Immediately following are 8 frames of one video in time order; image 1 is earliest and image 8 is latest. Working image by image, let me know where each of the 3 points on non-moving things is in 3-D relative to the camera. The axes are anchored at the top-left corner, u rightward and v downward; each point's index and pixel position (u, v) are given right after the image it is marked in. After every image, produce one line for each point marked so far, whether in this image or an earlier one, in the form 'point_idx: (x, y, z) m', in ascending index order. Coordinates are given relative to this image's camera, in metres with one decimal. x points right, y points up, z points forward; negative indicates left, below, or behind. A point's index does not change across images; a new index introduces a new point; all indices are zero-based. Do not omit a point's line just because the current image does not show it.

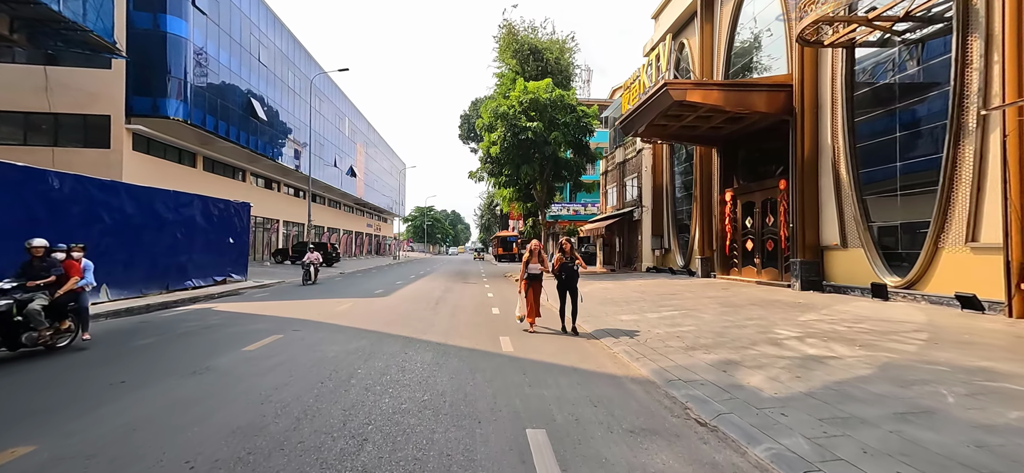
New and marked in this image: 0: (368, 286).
0: (-6.7, -2.3, +19.5) m
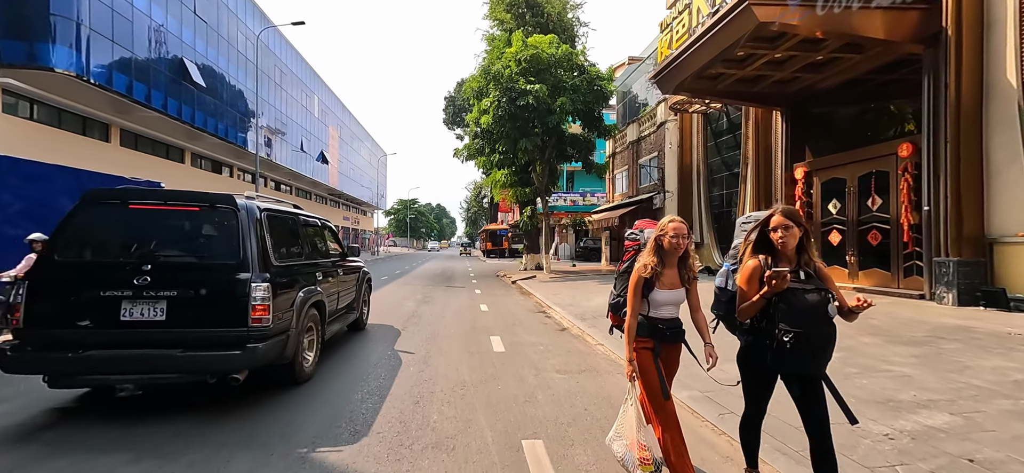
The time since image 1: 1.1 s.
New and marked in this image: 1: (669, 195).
0: (-6.8, -2.0, +14.9) m
1: (+7.6, +2.0, +19.7) m
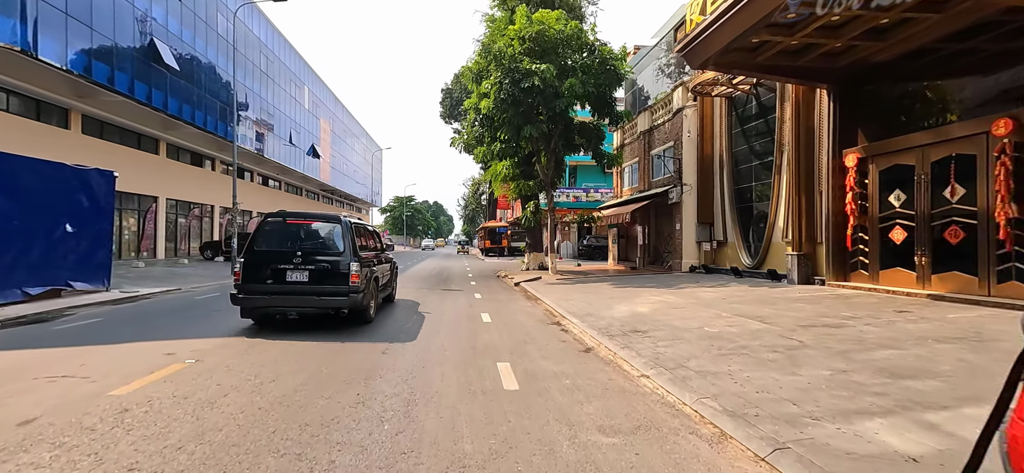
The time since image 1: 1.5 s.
0: (-6.6, -1.9, +13.1) m
1: (+7.7, +2.1, +17.9) m
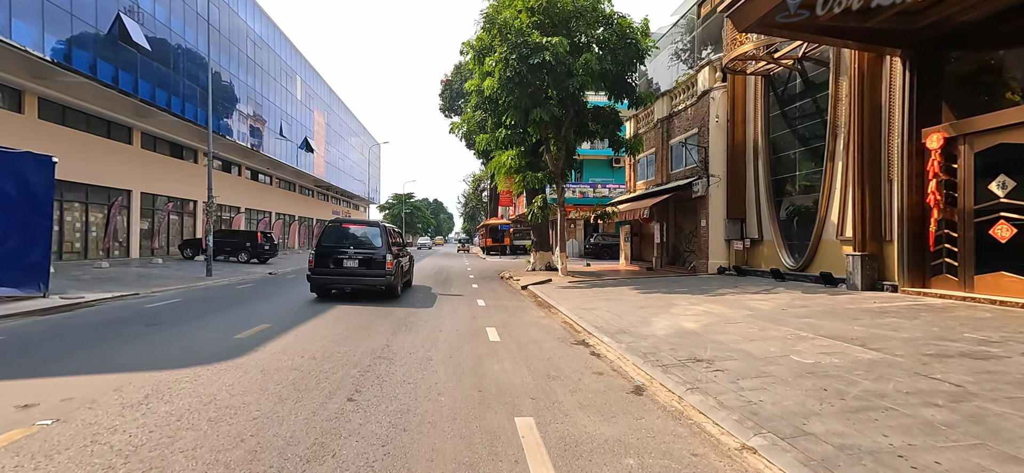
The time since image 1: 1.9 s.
0: (-6.4, -1.8, +11.2) m
1: (+8.0, +2.2, +16.0) m
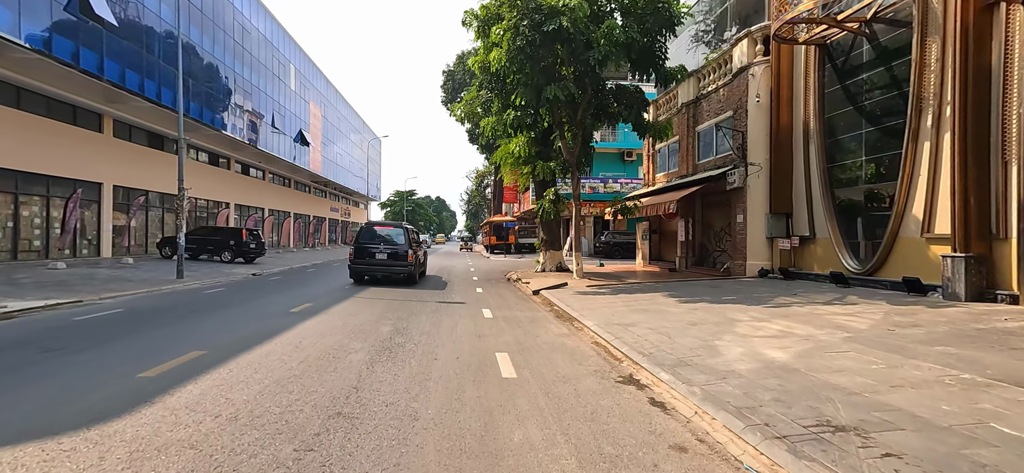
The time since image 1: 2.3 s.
0: (-6.1, -1.7, +9.2) m
1: (+8.3, +2.3, +13.9) m
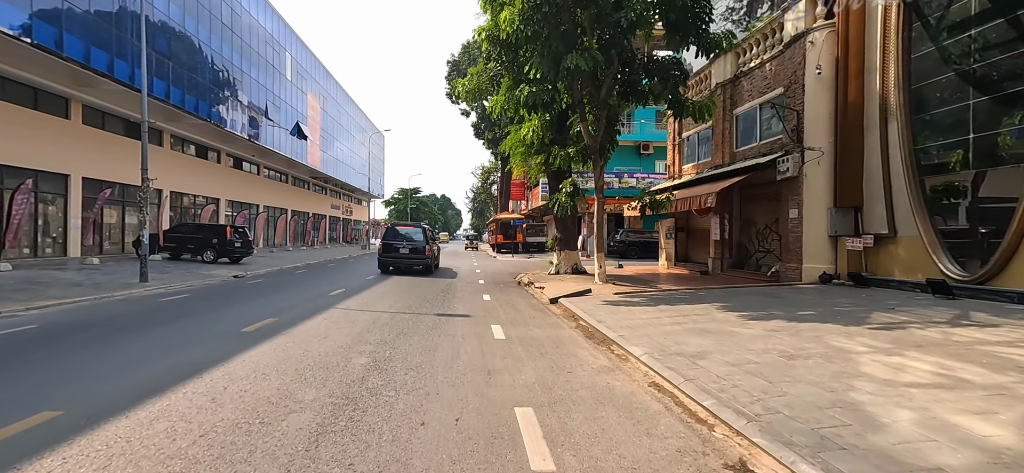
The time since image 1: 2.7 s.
0: (-5.8, -1.7, +7.2) m
1: (+8.7, +2.4, +11.7) m
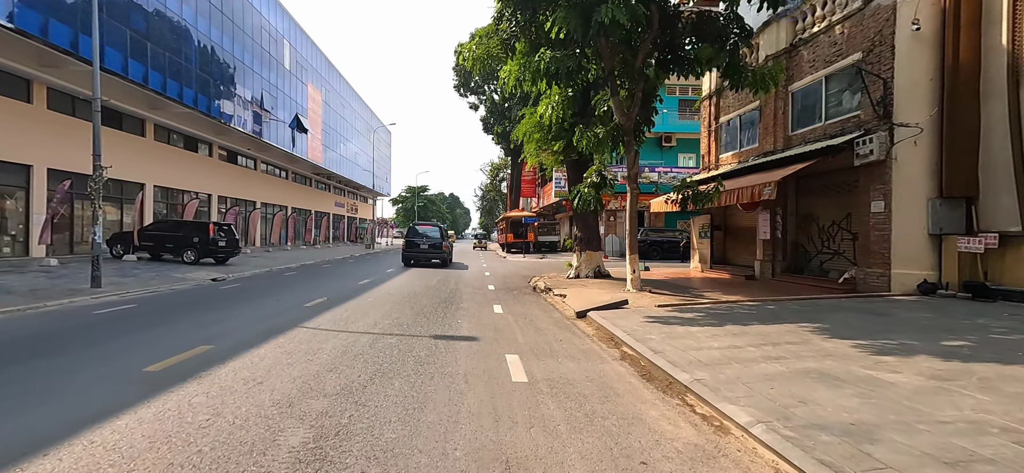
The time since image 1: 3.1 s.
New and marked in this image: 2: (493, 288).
0: (-5.5, -1.6, +5.1) m
1: (+9.1, +2.4, +9.3) m
2: (-0.6, -1.8, +14.3) m
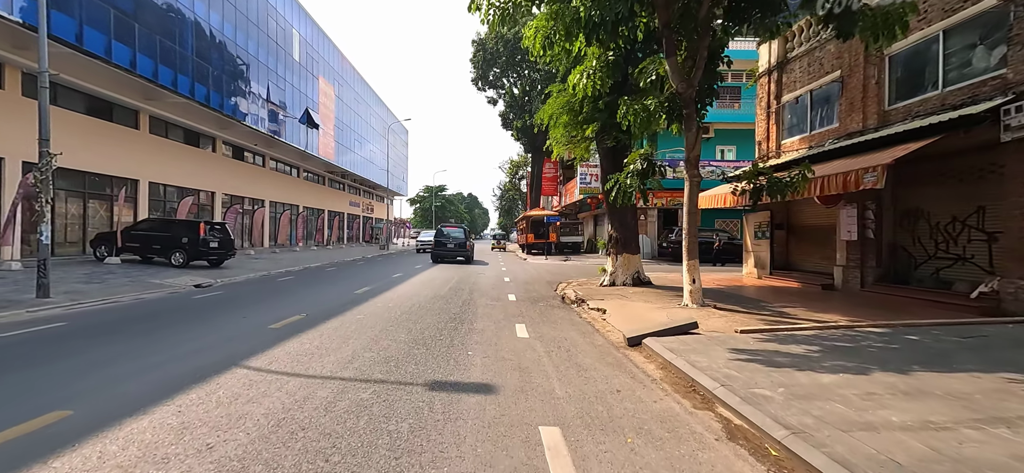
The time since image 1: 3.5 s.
0: (-5.2, -1.6, +3.1) m
1: (+9.6, +2.4, +6.6) m
2: (+0.1, -1.8, +12.0) m
